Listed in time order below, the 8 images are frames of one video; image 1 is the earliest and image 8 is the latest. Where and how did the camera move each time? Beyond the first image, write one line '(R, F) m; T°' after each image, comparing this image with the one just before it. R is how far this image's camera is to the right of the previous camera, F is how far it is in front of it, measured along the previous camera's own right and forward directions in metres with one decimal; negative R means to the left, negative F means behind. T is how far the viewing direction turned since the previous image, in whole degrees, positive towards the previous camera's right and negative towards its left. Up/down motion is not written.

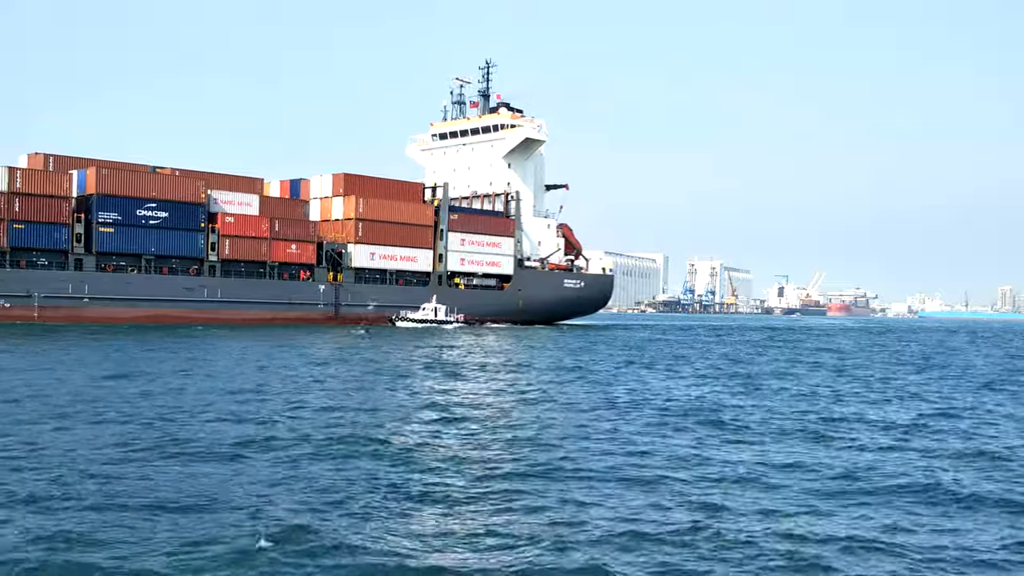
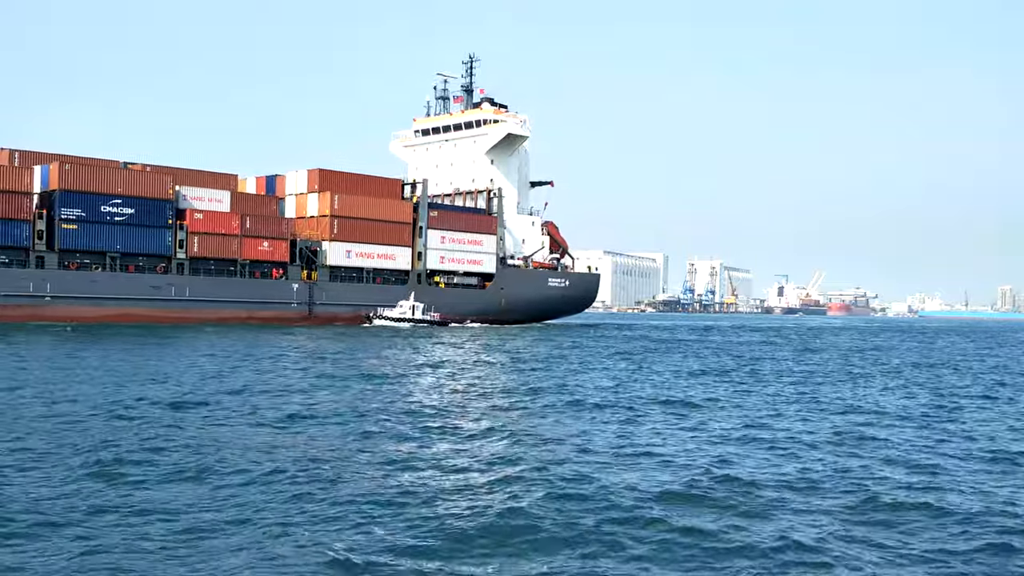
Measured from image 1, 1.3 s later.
(+0.8, +0.9) m; 0°
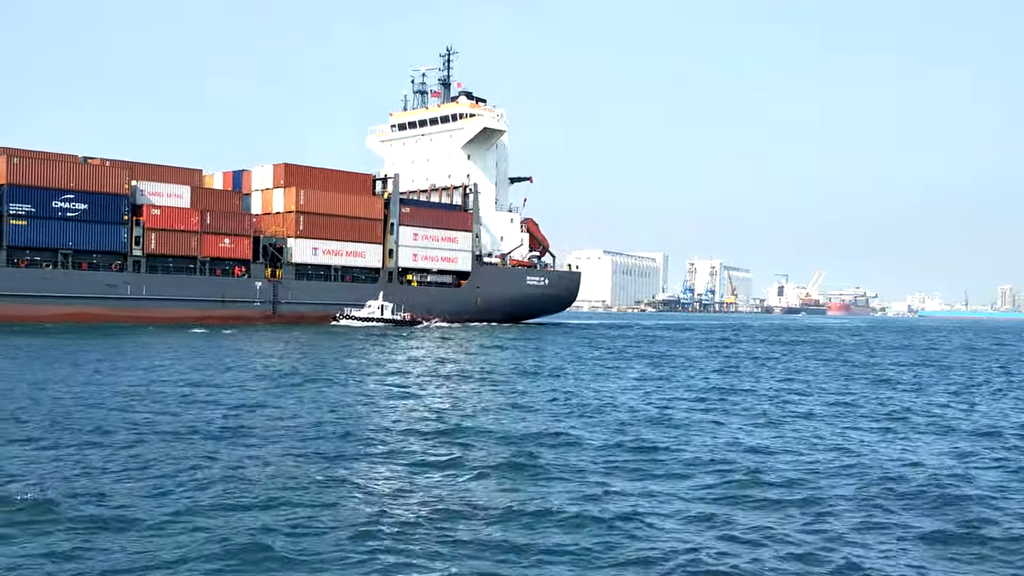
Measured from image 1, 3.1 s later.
(+1.1, +1.2) m; 0°
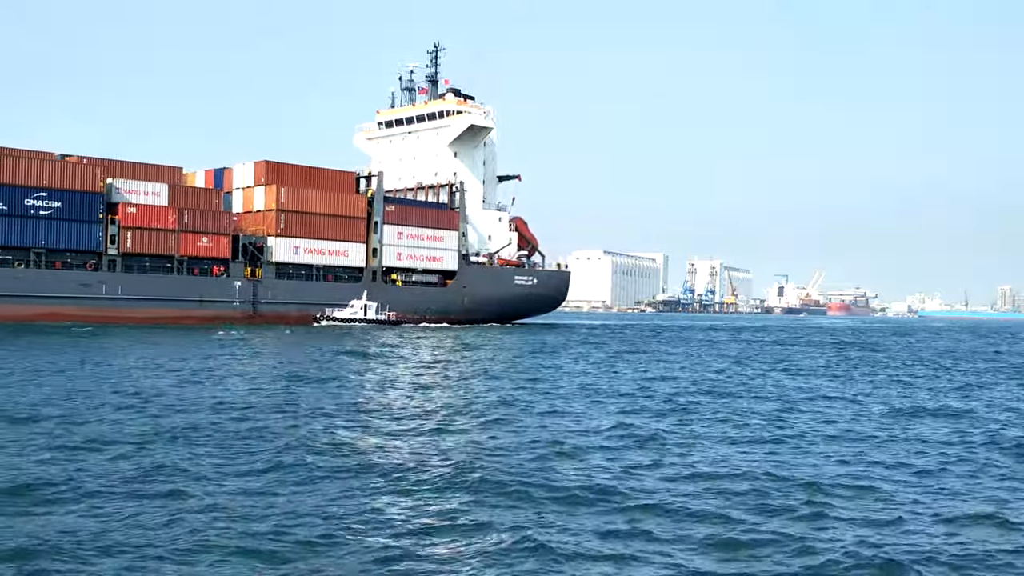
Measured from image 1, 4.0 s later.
(+0.6, +0.6) m; 0°
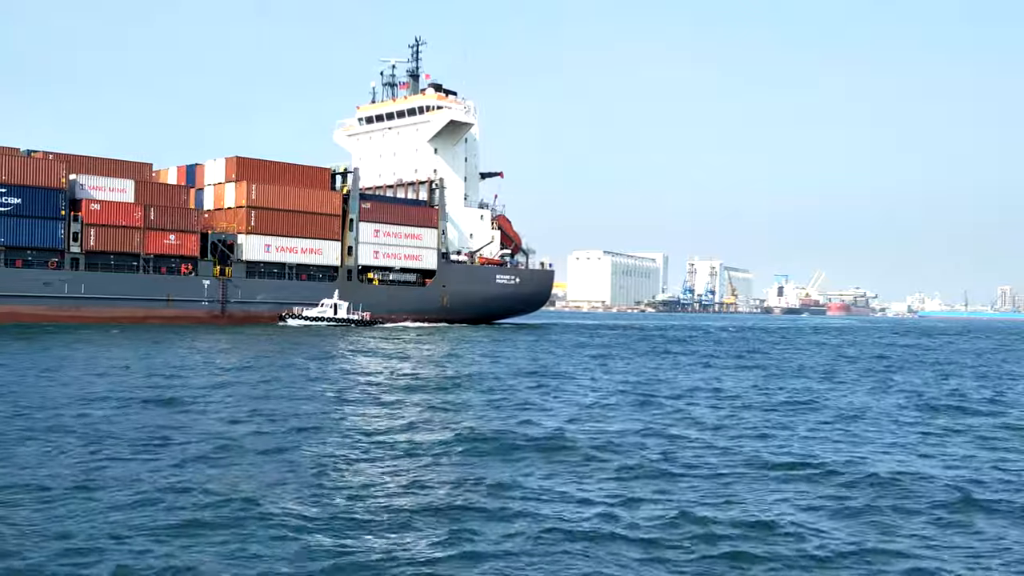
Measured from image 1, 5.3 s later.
(+0.8, +0.9) m; 0°
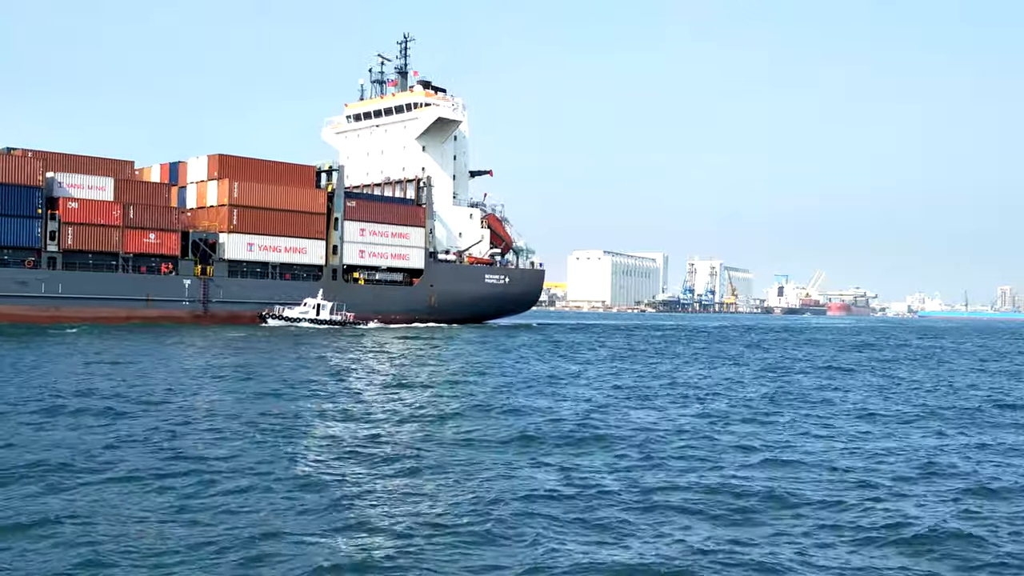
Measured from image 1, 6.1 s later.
(+0.5, +0.5) m; 0°
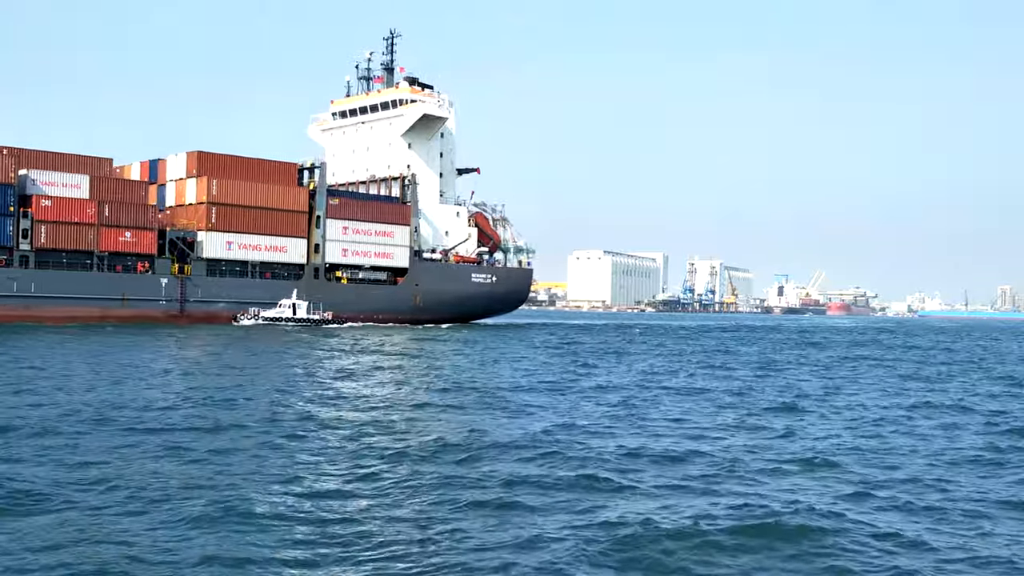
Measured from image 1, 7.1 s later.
(+0.6, +0.6) m; 0°
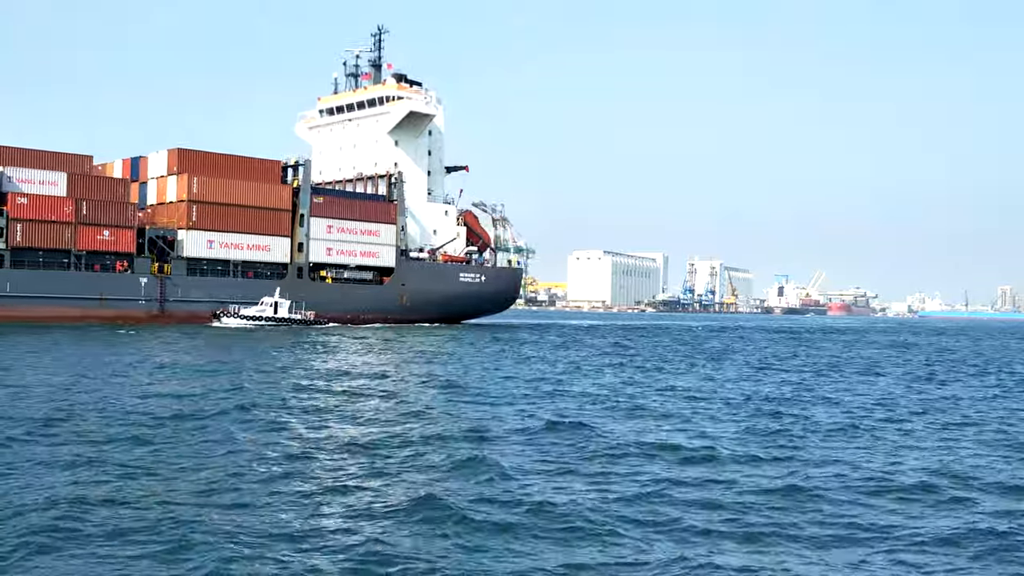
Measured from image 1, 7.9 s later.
(+0.5, +0.5) m; 0°
